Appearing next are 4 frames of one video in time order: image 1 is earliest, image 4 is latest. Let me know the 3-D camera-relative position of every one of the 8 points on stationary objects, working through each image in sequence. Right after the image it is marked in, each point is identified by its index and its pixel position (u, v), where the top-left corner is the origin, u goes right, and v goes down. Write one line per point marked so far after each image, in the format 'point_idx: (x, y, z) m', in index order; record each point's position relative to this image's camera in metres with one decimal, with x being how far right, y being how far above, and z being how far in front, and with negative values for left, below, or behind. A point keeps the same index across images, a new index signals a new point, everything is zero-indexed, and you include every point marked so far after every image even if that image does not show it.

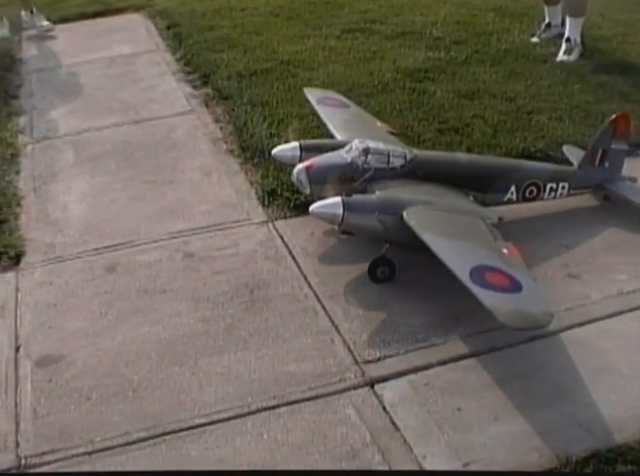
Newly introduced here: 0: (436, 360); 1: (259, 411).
0: (+0.9, -0.9, +5.2) m
1: (-0.5, -1.2, +4.8) m
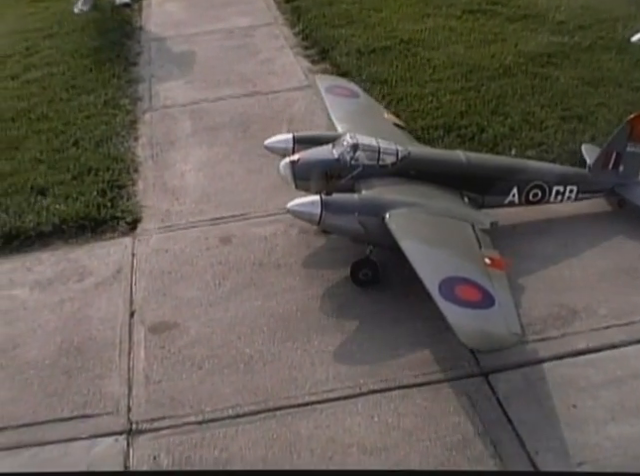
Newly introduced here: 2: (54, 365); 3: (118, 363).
0: (+1.7, -0.9, +5.0) m
1: (+0.3, -1.1, +4.7) m
2: (-2.0, -0.9, +5.0) m
3: (-1.5, -0.9, +5.0) m
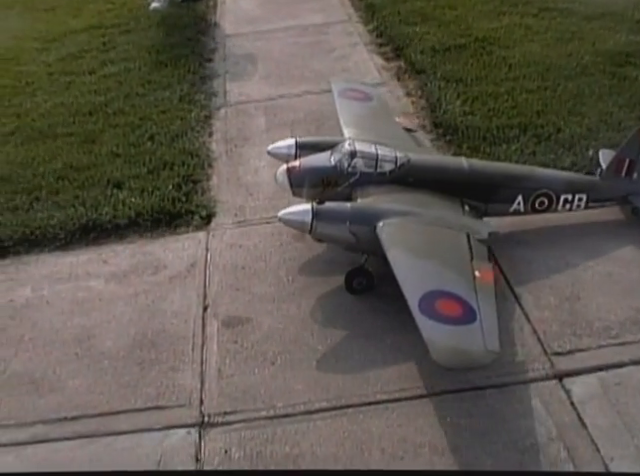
0: (+2.3, -0.9, +4.9) m
1: (+0.9, -1.1, +4.6) m
2: (-1.5, -0.9, +5.1) m
3: (-1.0, -0.9, +5.0) m
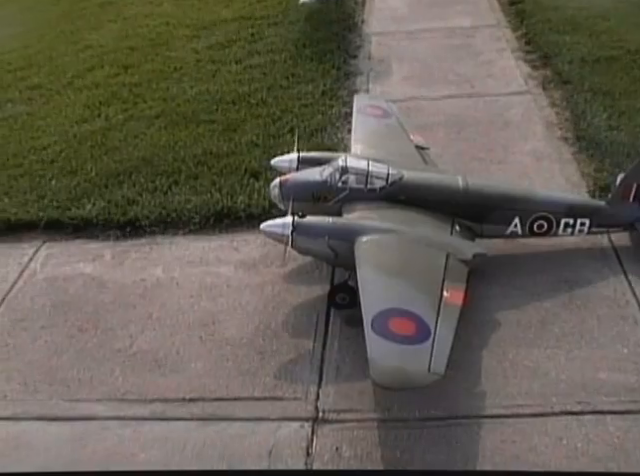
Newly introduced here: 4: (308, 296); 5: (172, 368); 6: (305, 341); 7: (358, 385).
0: (+3.2, -1.1, +4.6) m
1: (+1.7, -1.2, +4.5) m
2: (-0.5, -0.8, +5.1) m
3: (0.0, -0.8, +5.0) m
4: (-0.1, -0.5, +5.5) m
5: (-1.1, -1.0, +5.0) m
6: (-0.1, -0.8, +5.1) m
7: (+0.3, -1.0, +4.7) m
